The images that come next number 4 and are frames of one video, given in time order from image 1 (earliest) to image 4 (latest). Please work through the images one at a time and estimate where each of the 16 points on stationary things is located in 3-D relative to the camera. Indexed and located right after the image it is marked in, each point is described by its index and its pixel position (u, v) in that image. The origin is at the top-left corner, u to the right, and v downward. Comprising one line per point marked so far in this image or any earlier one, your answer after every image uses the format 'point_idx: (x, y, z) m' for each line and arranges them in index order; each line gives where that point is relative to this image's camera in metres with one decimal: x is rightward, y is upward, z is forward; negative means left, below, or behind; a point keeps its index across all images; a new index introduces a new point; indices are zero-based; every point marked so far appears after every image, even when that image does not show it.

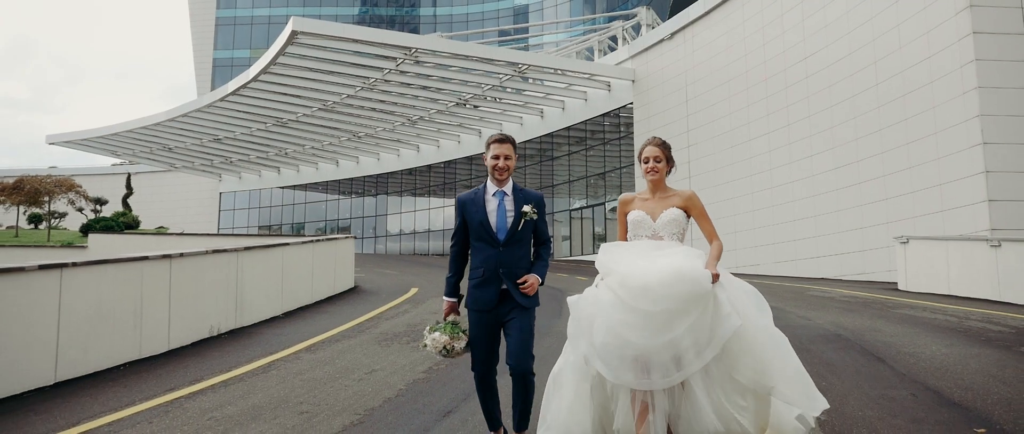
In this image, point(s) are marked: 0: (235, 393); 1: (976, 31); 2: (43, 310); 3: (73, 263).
0: (-2.4, -1.5, +5.2) m
1: (+10.4, +4.2, +13.6) m
2: (-4.4, -0.9, +5.7) m
3: (-4.3, -0.5, +6.0) m
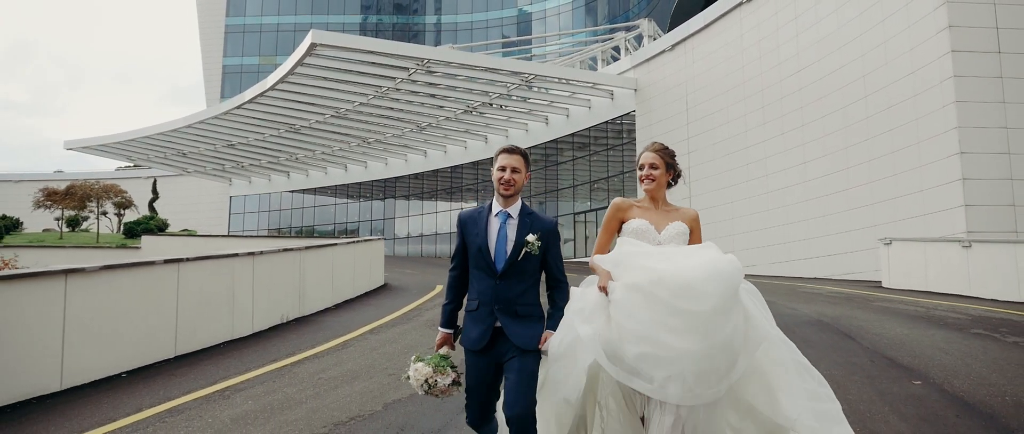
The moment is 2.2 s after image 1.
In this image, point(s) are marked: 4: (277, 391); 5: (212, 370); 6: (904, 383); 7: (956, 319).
0: (-1.9, -1.5, +6.5) m
1: (+10.8, +4.1, +14.9) m
2: (-3.9, -0.9, +6.9) m
3: (-3.9, -0.5, +7.3) m
4: (-2.1, -1.6, +5.5) m
5: (-3.1, -1.6, +6.3) m
6: (+3.4, -1.4, +5.2) m
7: (+6.3, -1.4, +8.6) m
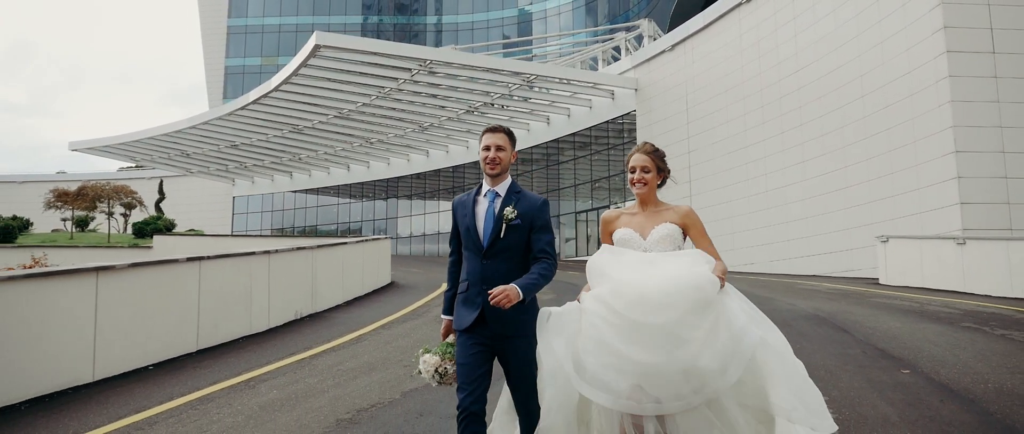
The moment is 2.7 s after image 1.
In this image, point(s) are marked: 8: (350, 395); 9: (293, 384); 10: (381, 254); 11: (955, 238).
0: (-1.8, -1.5, +6.8) m
1: (+10.9, +4.2, +15.1) m
2: (-3.8, -0.9, +7.2) m
3: (-3.8, -0.5, +7.6) m
4: (-2.0, -1.6, +5.8) m
5: (-3.0, -1.6, +6.6) m
6: (+3.5, -1.4, +5.5) m
7: (+6.4, -1.4, +8.9) m
8: (-1.4, -1.6, +5.3) m
9: (-2.1, -1.6, +5.7) m
10: (-3.0, -0.9, +14.0) m
11: (+9.4, -0.4, +12.9) m
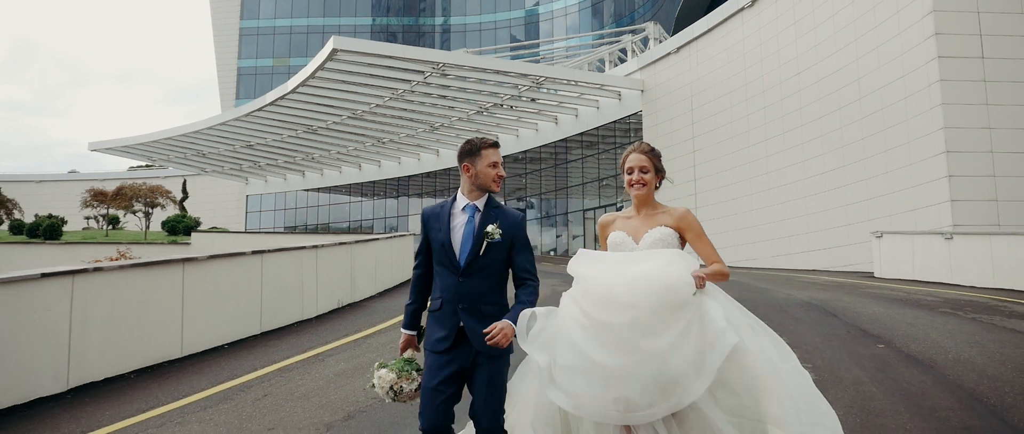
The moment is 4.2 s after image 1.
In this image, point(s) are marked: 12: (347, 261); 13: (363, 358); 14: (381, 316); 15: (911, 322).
0: (-1.5, -1.5, +7.7) m
1: (+11.3, +4.2, +16.0) m
2: (-3.5, -0.9, +8.2) m
3: (-3.4, -0.5, +8.5) m
4: (-1.7, -1.5, +6.7) m
5: (-2.7, -1.6, +7.6) m
6: (+3.8, -1.4, +6.5) m
7: (+6.7, -1.4, +9.8) m
8: (-1.1, -1.5, +6.2) m
9: (-1.7, -1.5, +6.7) m
10: (-2.6, -0.8, +14.9) m
11: (+9.8, -0.4, +13.8) m
12: (-2.9, -0.8, +10.8) m
13: (-1.6, -1.5, +6.6) m
14: (-2.0, -1.5, +9.3) m
15: (+5.1, -1.4, +7.8) m
